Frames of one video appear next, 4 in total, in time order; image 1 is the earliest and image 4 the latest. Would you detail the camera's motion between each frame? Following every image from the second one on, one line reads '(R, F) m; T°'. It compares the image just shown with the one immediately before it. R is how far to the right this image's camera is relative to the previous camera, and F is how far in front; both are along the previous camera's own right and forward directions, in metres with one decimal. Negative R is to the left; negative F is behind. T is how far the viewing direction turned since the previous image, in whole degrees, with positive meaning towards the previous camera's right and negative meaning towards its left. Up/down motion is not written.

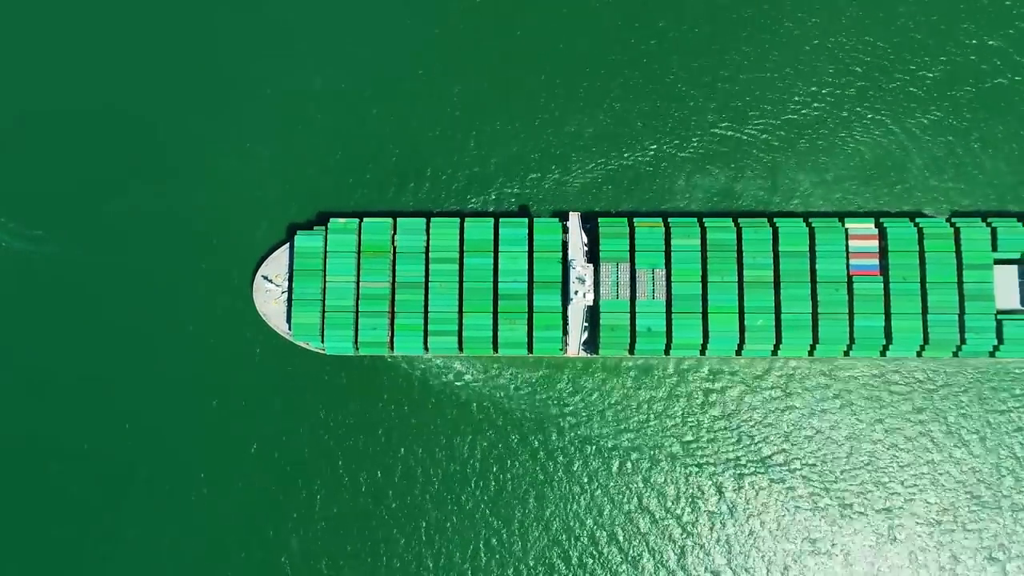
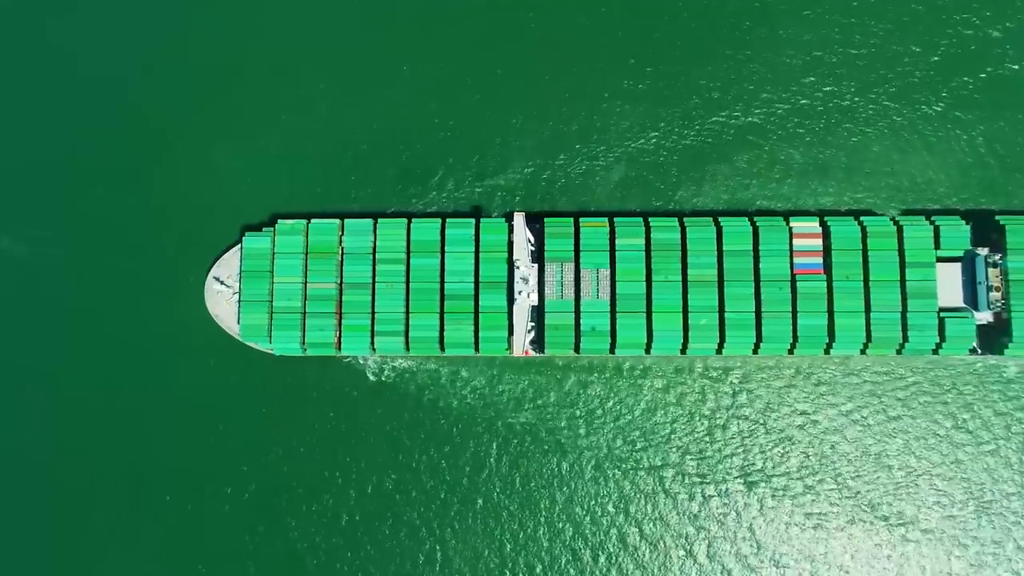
(+4.6, -0.3) m; 0°
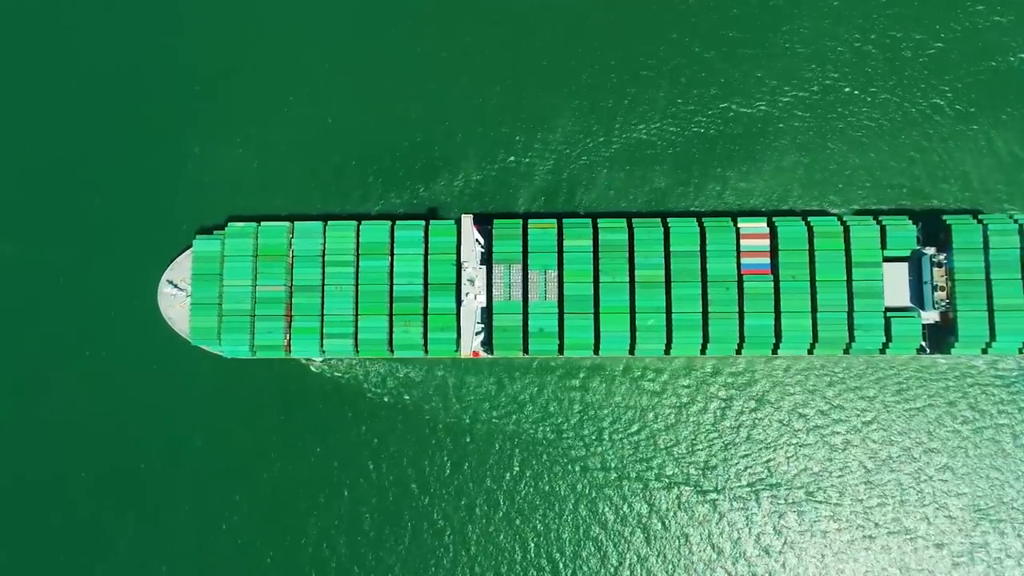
(+4.3, -0.2) m; 0°
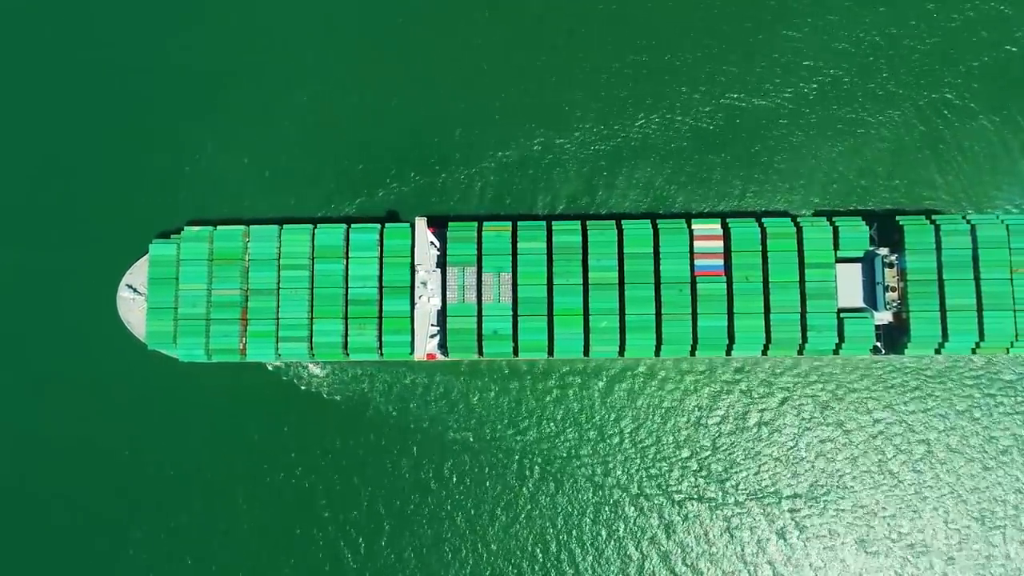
(+3.8, -0.1) m; 0°
